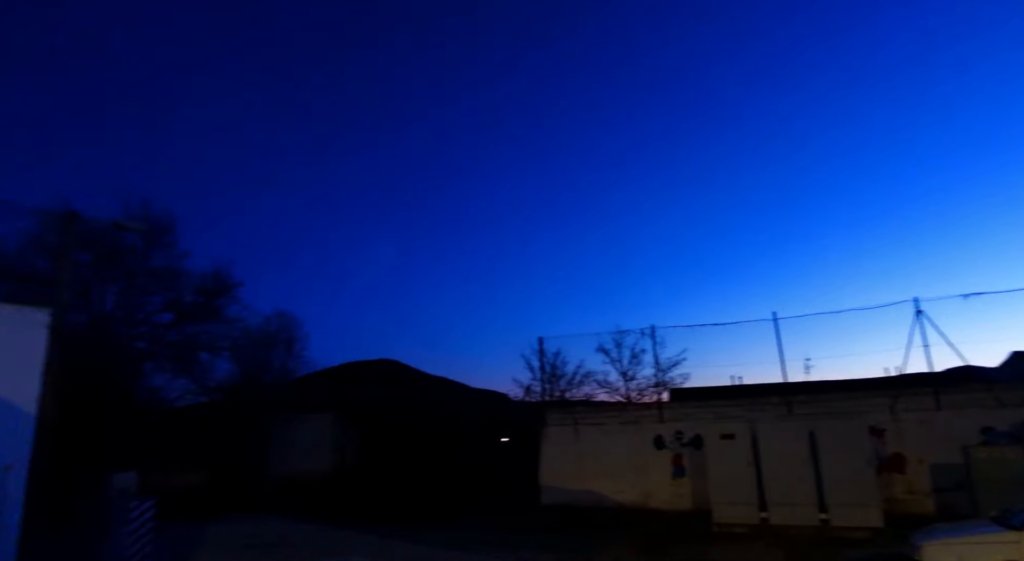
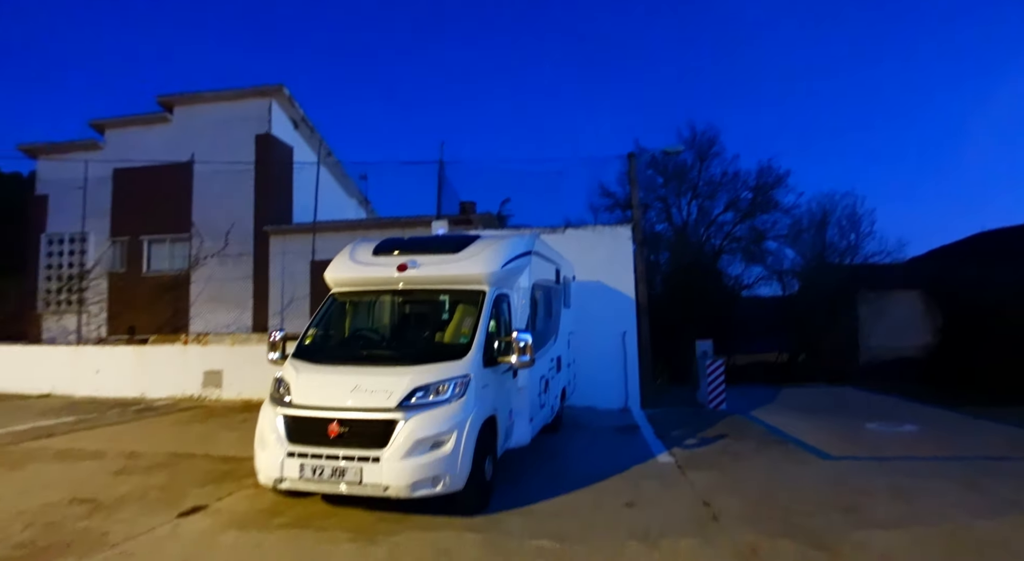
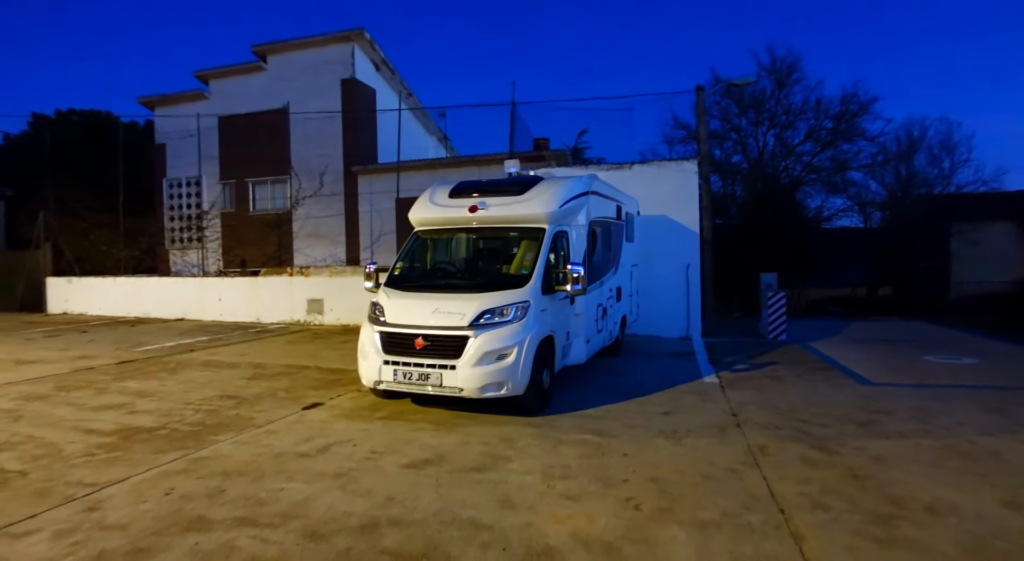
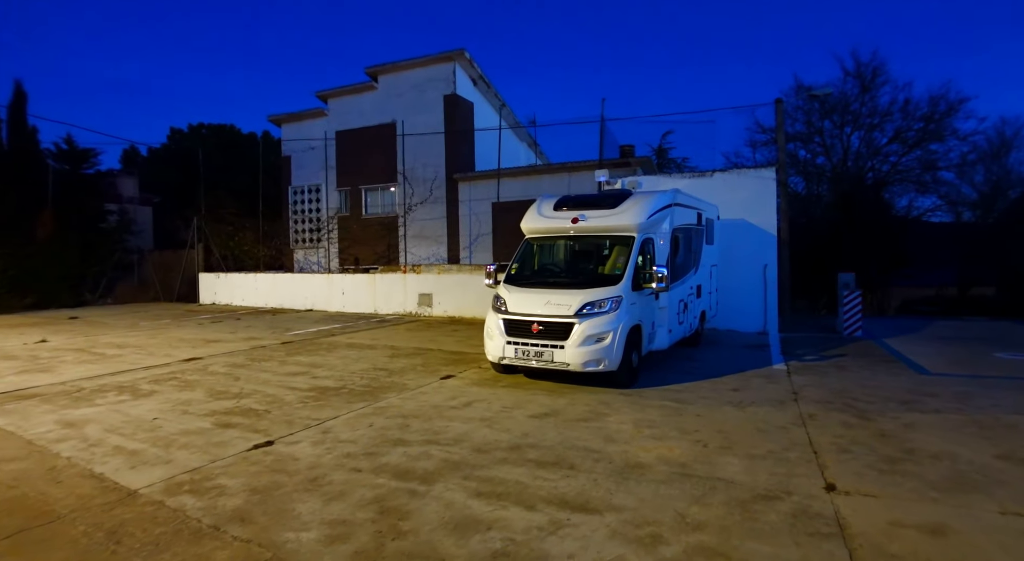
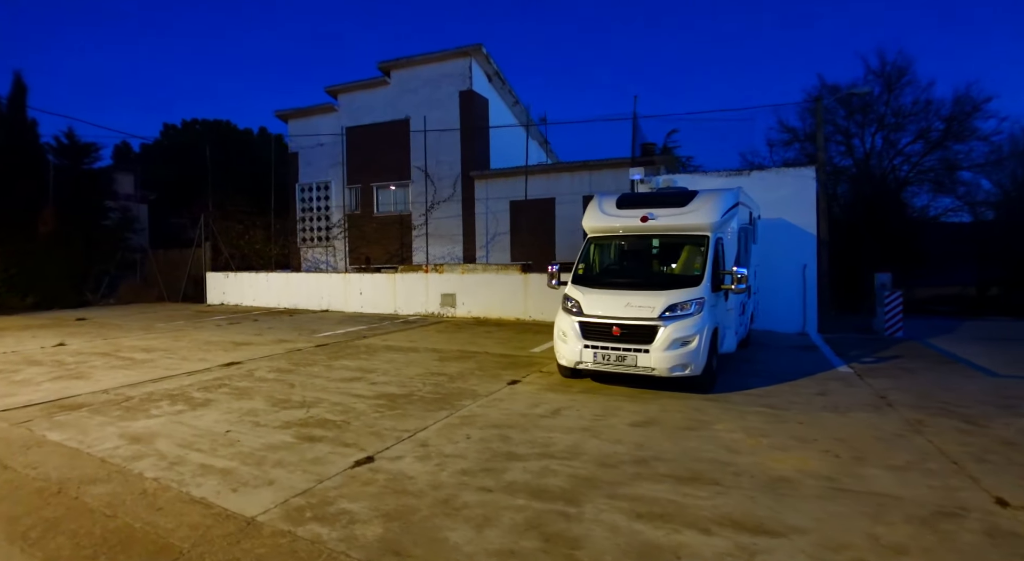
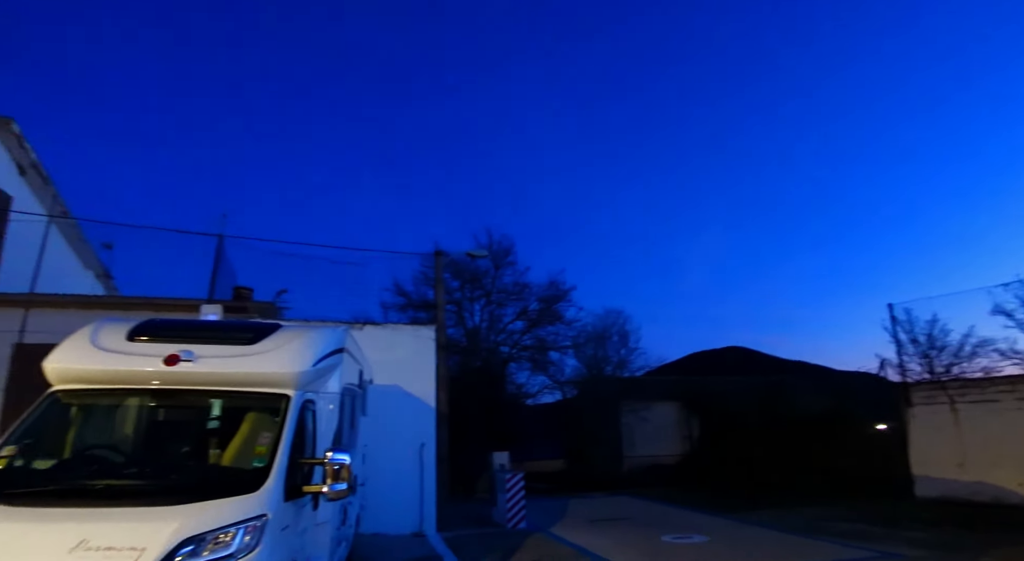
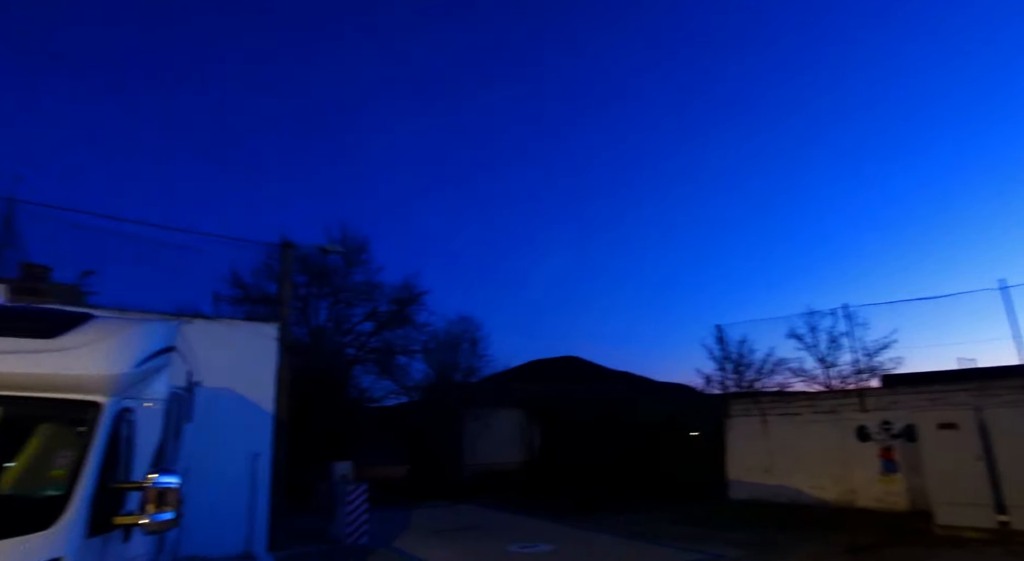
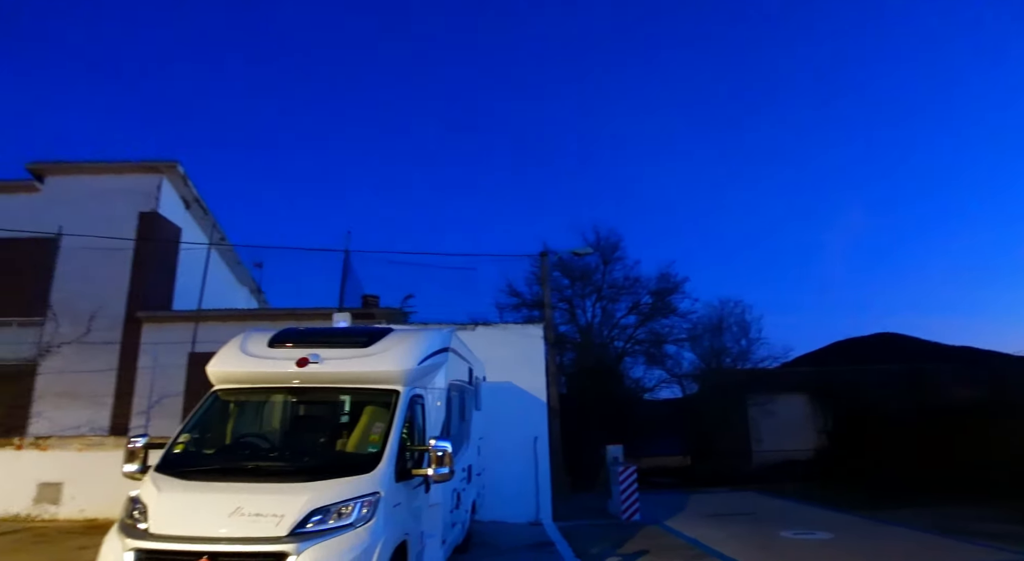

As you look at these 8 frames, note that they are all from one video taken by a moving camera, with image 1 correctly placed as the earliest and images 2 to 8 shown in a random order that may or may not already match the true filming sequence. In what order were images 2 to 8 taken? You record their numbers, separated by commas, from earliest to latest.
7, 6, 8, 2, 3, 4, 5
